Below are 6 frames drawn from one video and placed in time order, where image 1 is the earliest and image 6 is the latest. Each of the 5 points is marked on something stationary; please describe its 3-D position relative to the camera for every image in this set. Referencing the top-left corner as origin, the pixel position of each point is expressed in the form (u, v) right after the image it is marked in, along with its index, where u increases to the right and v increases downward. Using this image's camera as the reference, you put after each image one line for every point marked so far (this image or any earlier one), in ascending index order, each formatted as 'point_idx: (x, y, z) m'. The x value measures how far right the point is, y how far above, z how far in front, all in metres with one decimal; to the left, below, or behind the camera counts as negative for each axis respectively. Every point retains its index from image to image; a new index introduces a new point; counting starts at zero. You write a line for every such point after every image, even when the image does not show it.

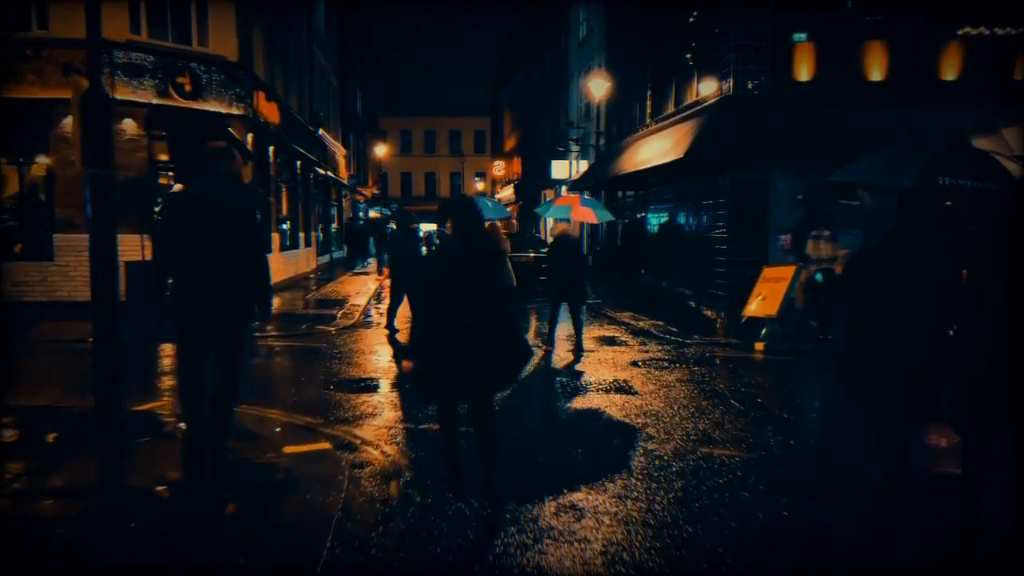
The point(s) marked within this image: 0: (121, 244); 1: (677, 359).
0: (-7.0, +0.8, +14.3) m
1: (+2.0, -0.9, +9.8) m
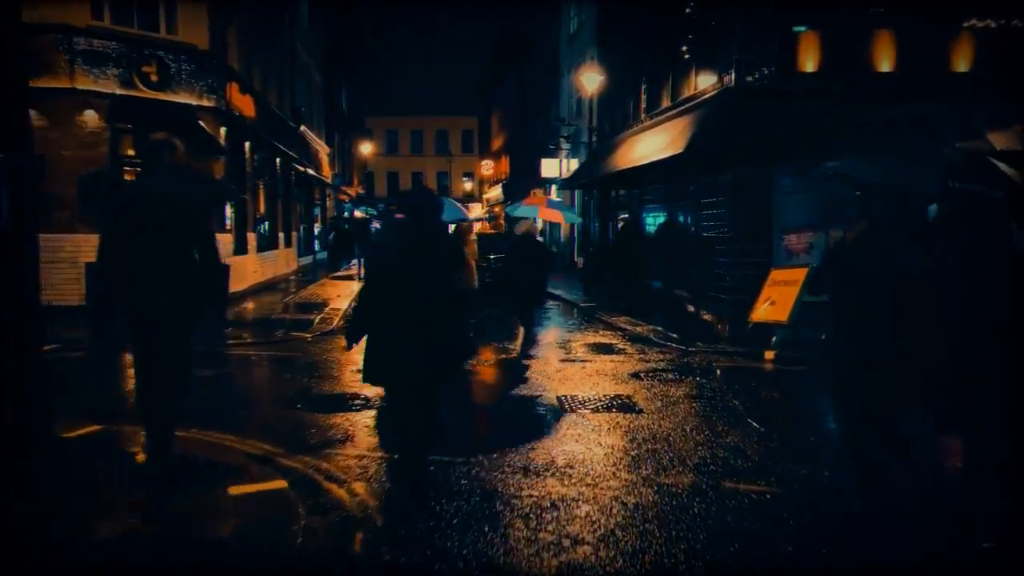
0: (-7.2, +0.7, +13.3) m
1: (+1.8, -0.9, +9.0) m
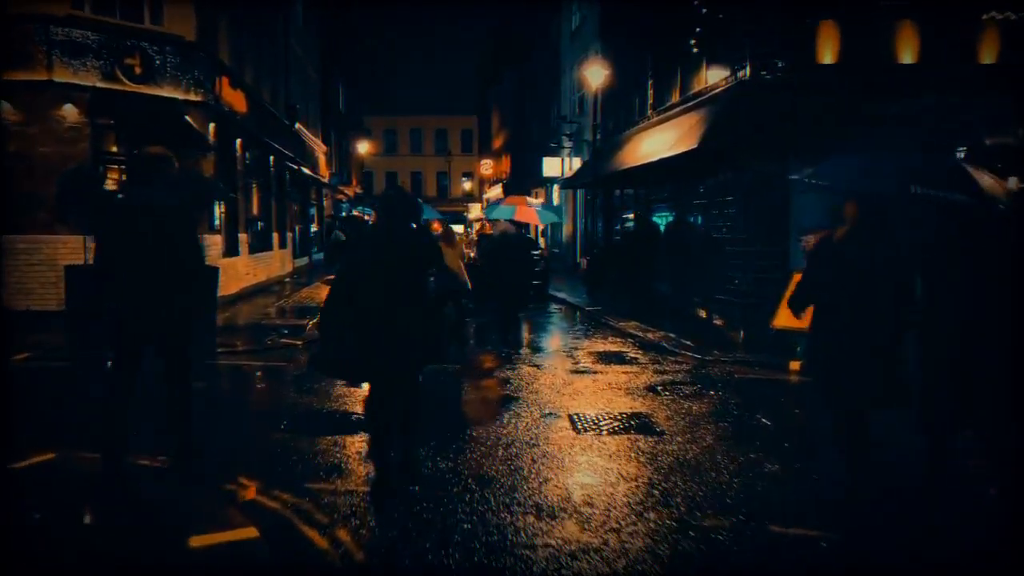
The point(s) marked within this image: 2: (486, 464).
0: (-7.1, +0.7, +12.7) m
1: (+1.9, -1.0, +8.3) m
2: (-0.2, -1.2, +5.3) m
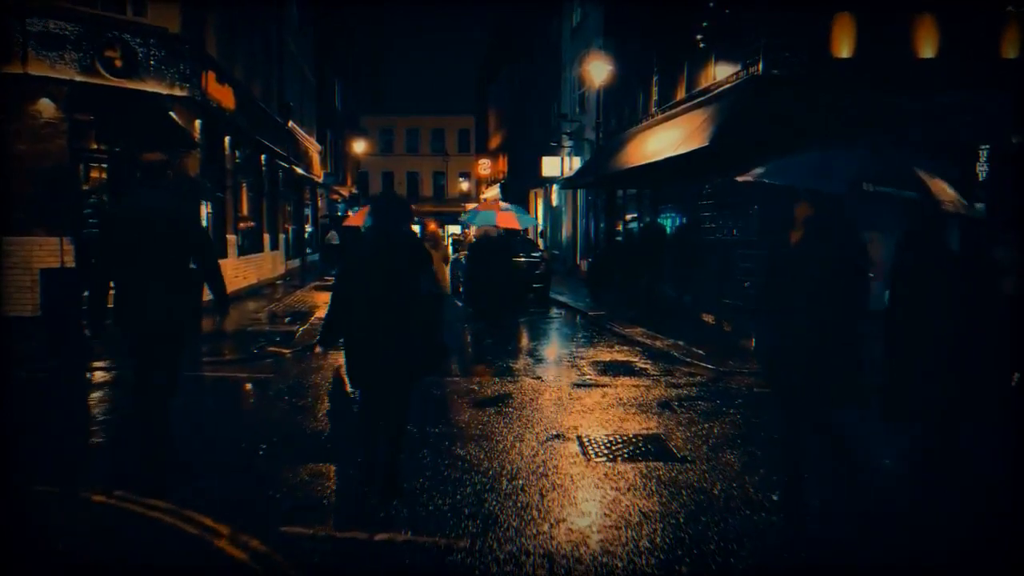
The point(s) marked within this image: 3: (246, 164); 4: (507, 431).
0: (-7.1, +0.6, +12.0) m
1: (+1.9, -1.0, +7.7) m
2: (-0.1, -1.2, +4.7) m
3: (-6.6, +3.1, +20.0) m
4: (0.0, -1.1, +6.3) m
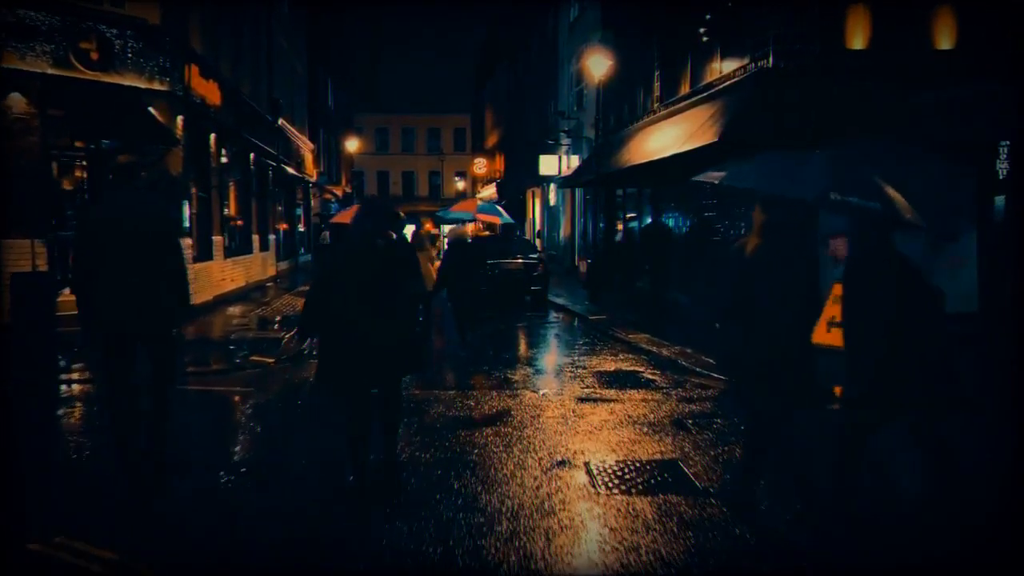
0: (-7.1, +0.5, +11.4) m
1: (+1.9, -1.1, +7.1) m
2: (-0.1, -1.3, +4.1) m
3: (-6.7, +3.0, +19.3) m
4: (0.0, -1.2, +5.7) m
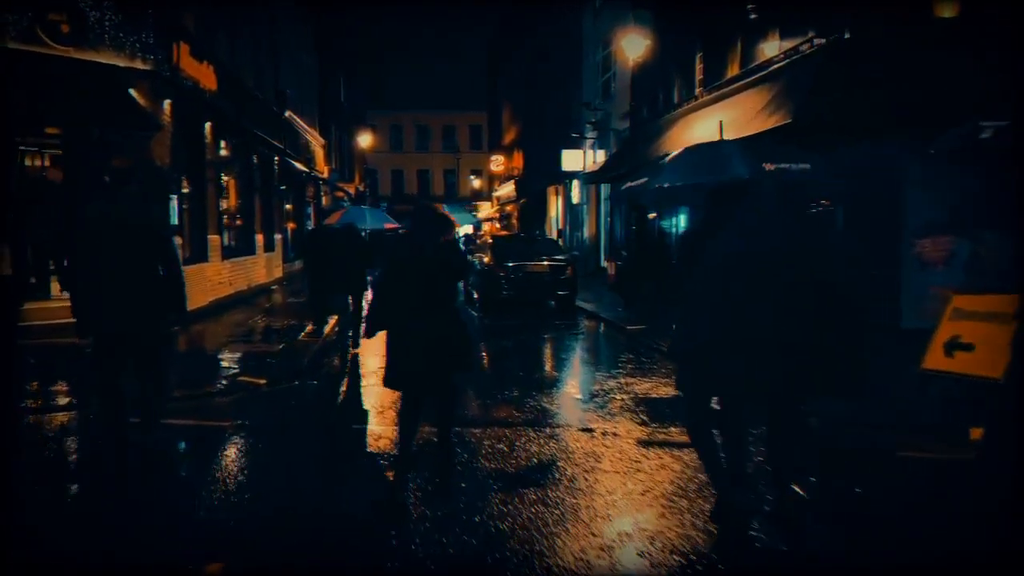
0: (-6.8, +0.5, +10.0) m
1: (+2.2, -1.2, +5.5) m
2: (+0.1, -1.4, +2.6) m
3: (-6.2, +2.9, +17.9) m
4: (+0.2, -1.3, +4.2) m
